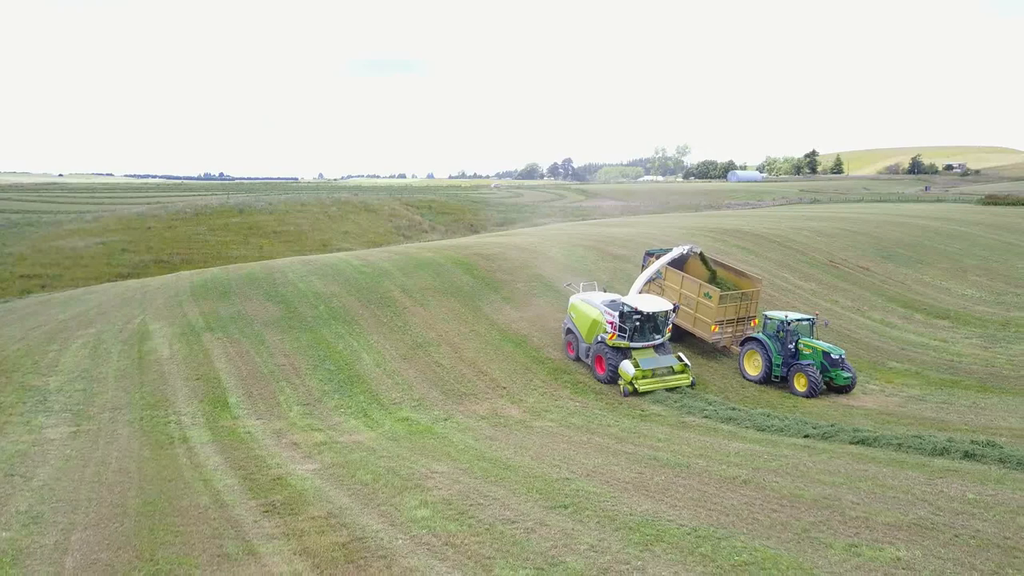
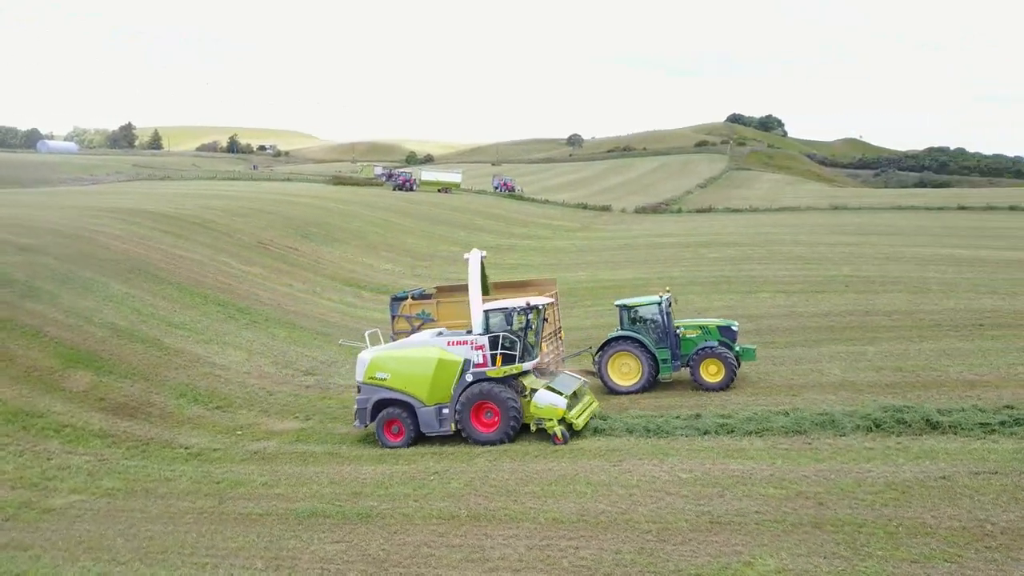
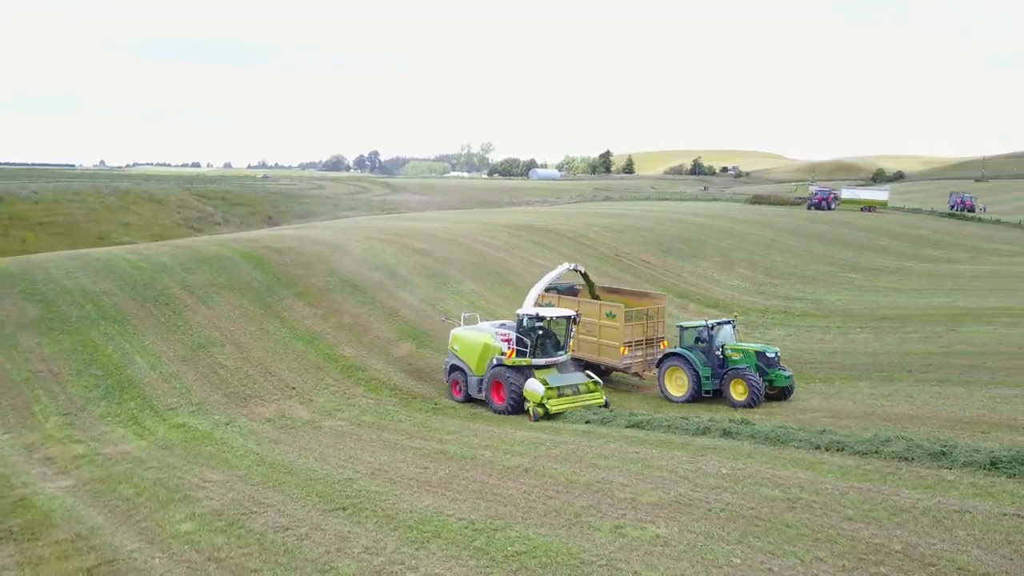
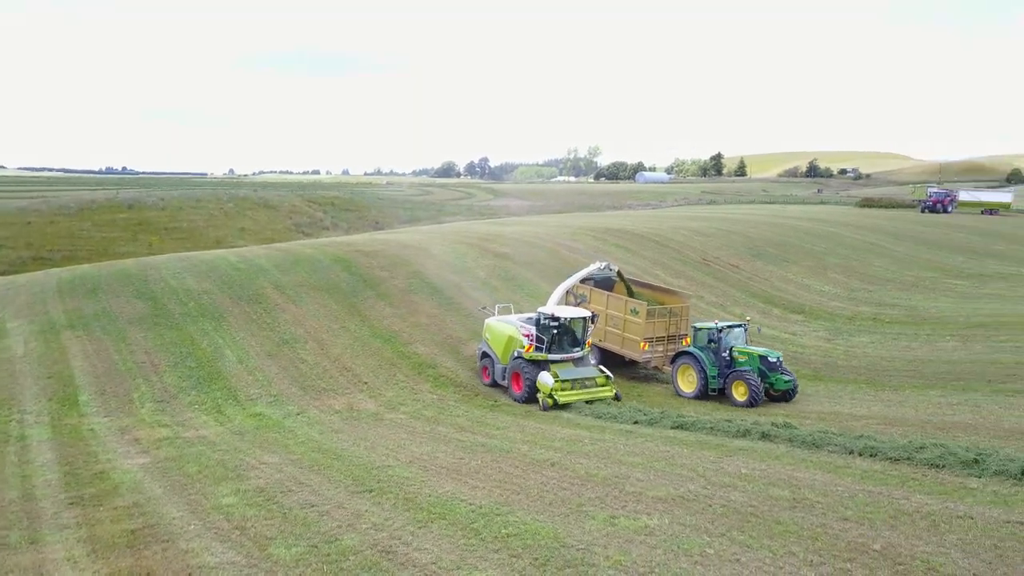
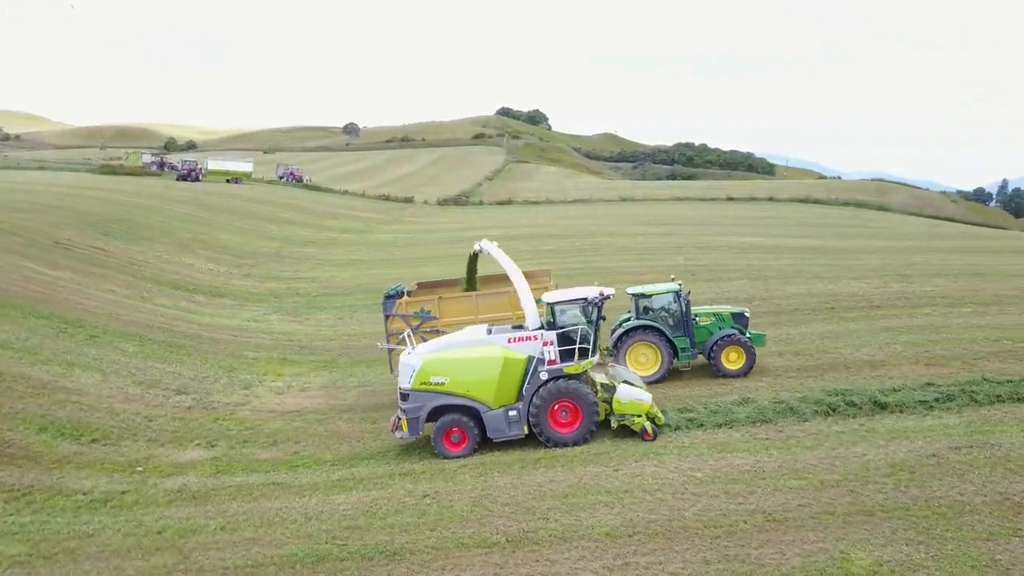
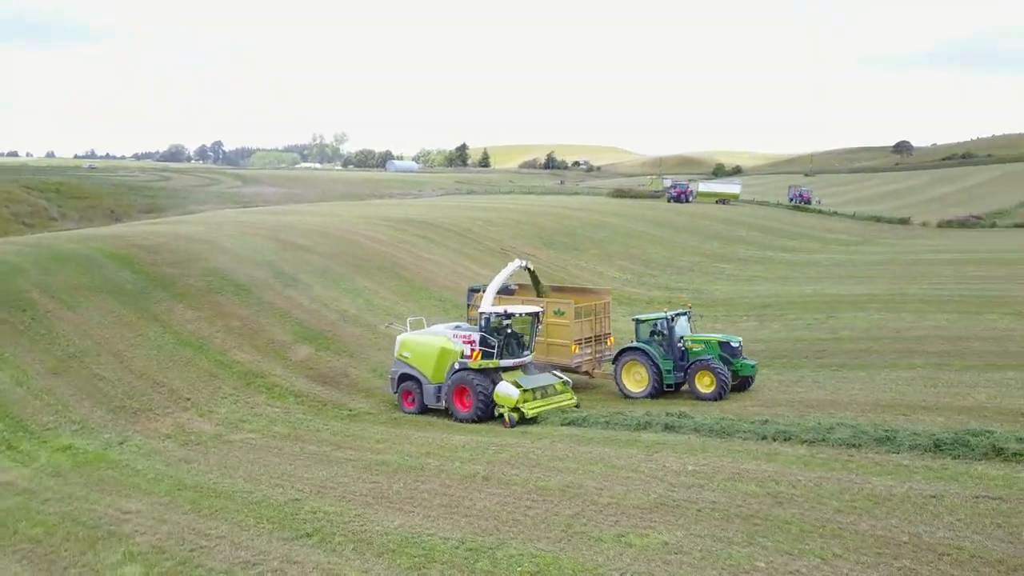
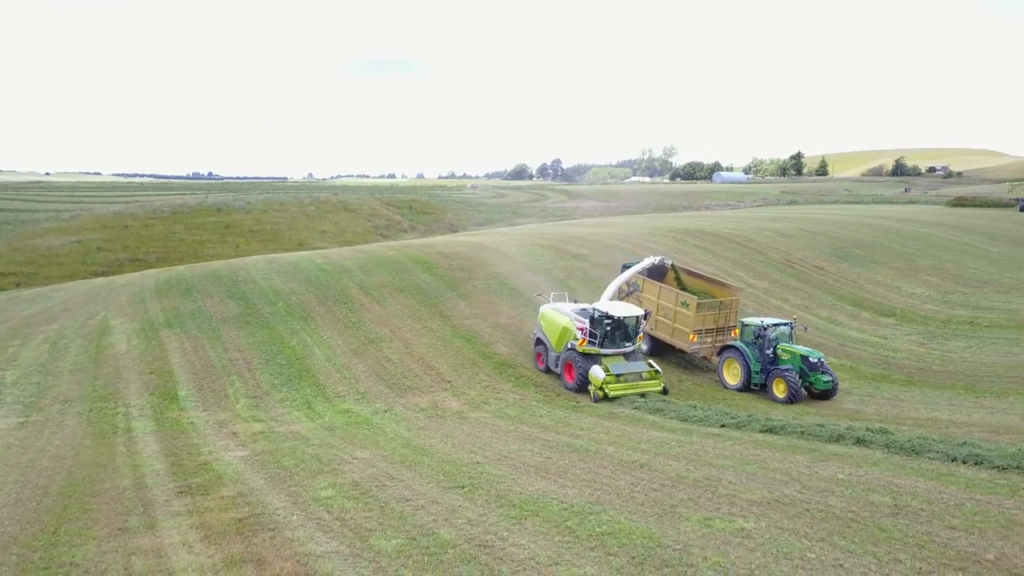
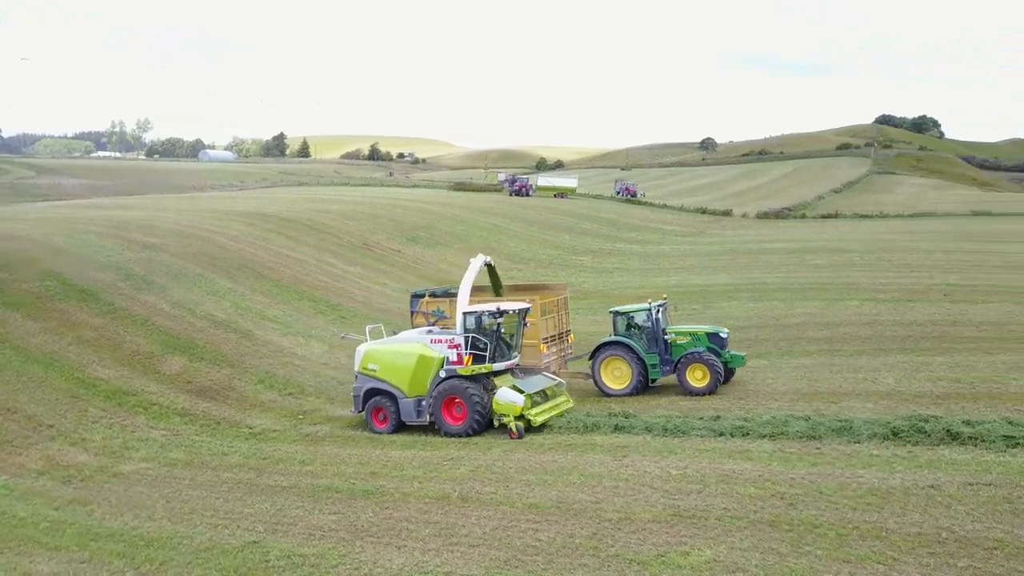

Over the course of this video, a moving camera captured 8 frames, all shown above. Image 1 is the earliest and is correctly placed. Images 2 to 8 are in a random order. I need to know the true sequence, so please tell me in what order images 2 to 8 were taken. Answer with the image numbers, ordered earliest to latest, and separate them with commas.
7, 4, 3, 6, 8, 2, 5
